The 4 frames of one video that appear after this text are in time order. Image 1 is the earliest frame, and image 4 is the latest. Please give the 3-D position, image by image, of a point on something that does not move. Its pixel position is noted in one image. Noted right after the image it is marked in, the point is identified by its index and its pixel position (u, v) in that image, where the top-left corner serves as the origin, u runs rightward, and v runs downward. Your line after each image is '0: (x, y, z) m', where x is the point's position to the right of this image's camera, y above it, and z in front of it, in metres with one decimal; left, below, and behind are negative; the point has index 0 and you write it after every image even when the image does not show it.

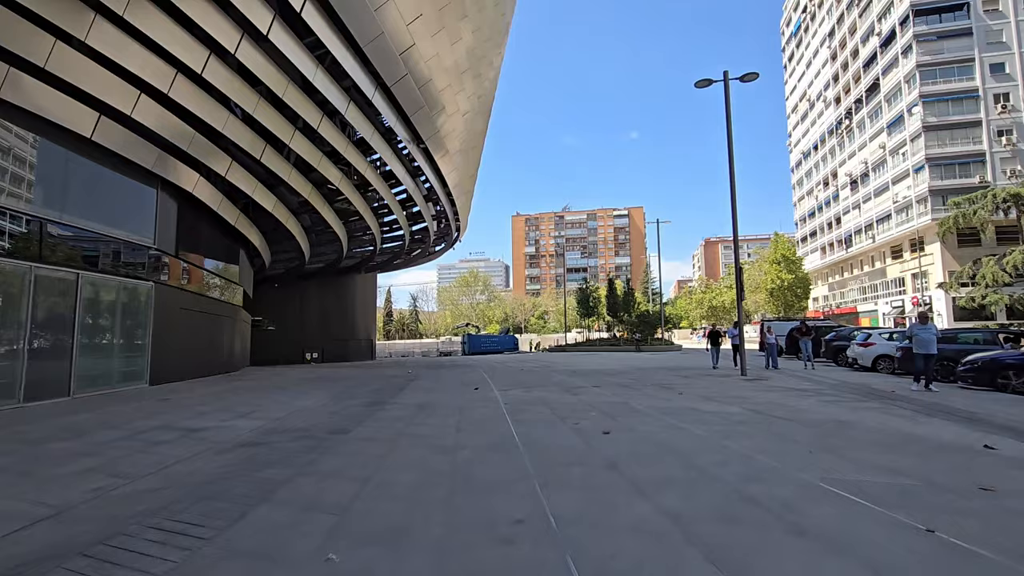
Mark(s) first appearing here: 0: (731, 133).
0: (+5.8, +4.1, +15.6) m
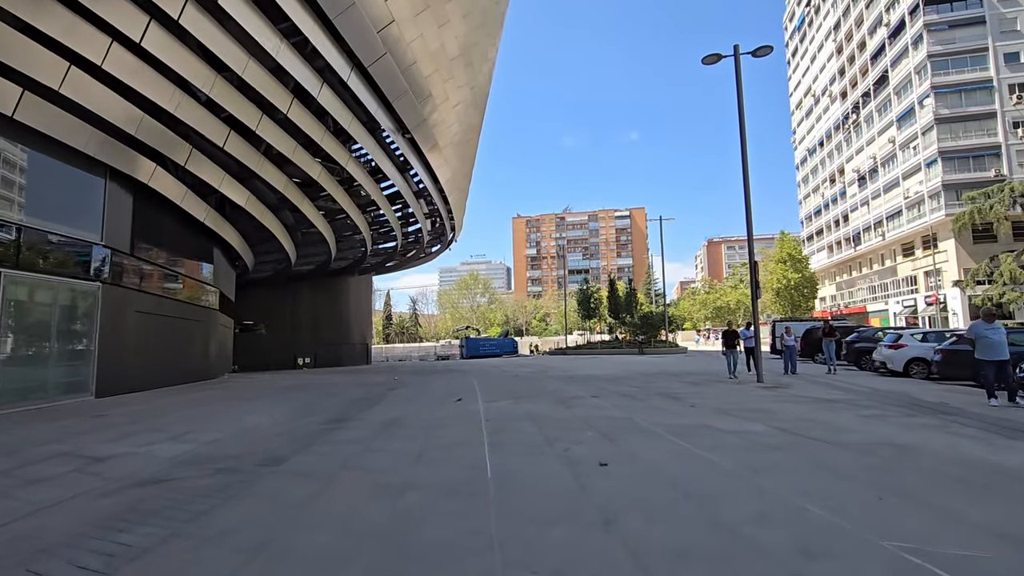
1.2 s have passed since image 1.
0: (+5.6, +4.2, +14.2) m
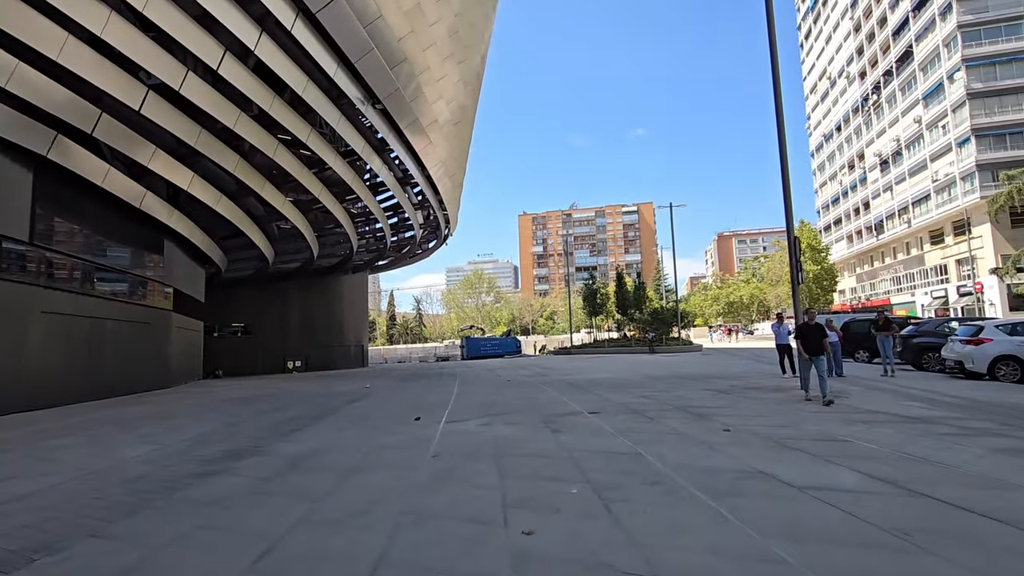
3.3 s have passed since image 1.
0: (+5.2, +4.5, +11.6) m
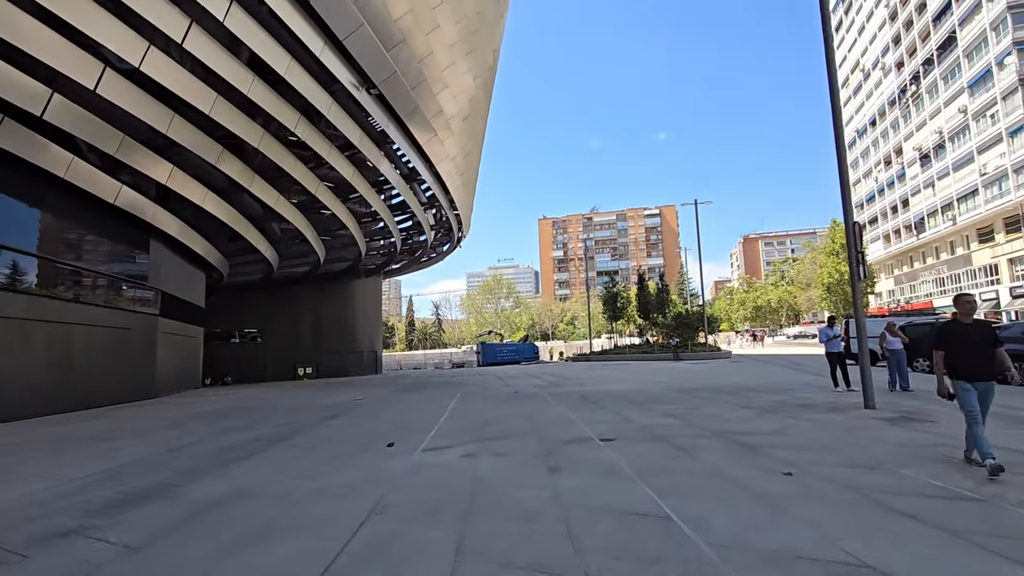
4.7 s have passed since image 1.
0: (+5.2, +4.5, +9.9) m
